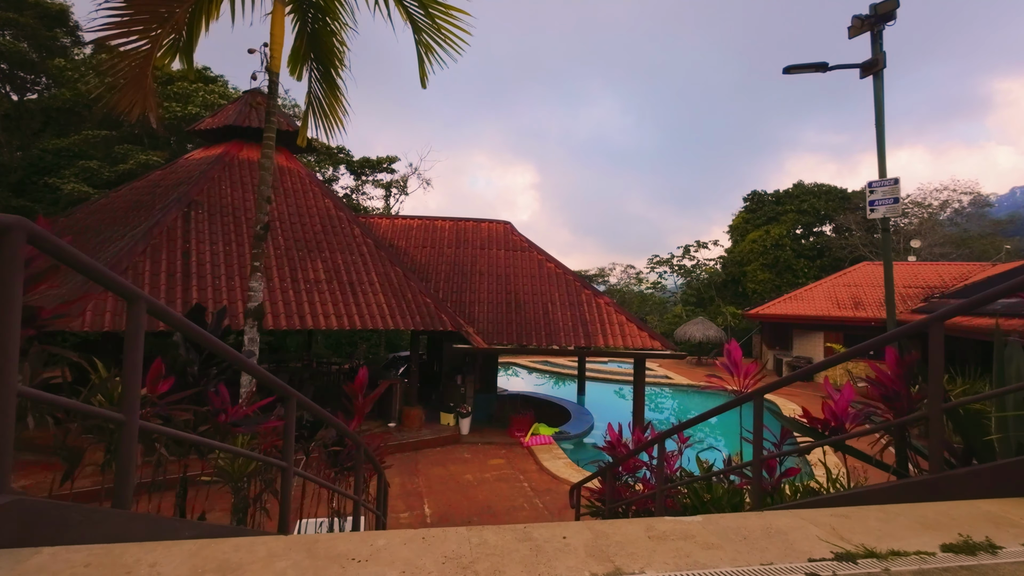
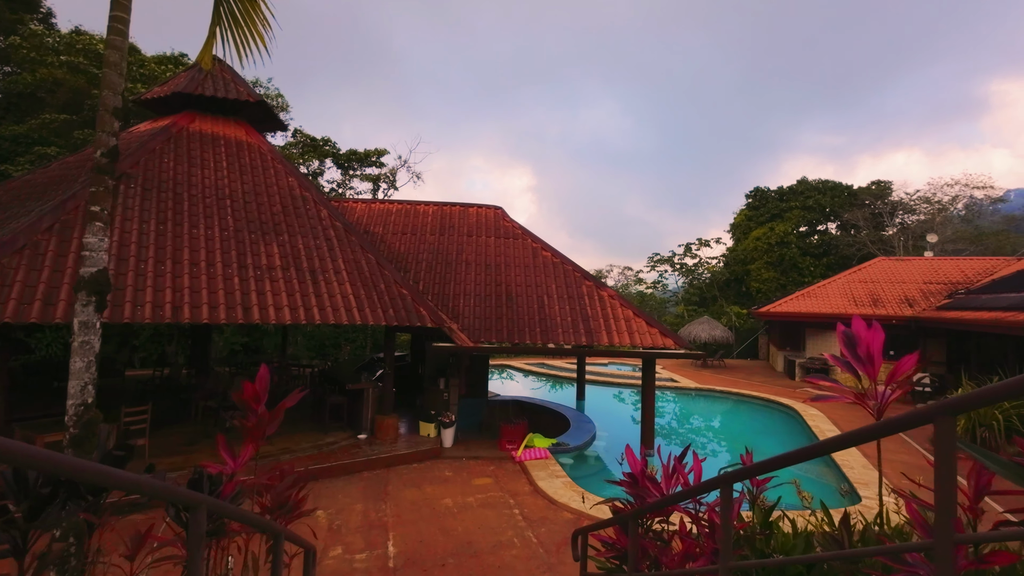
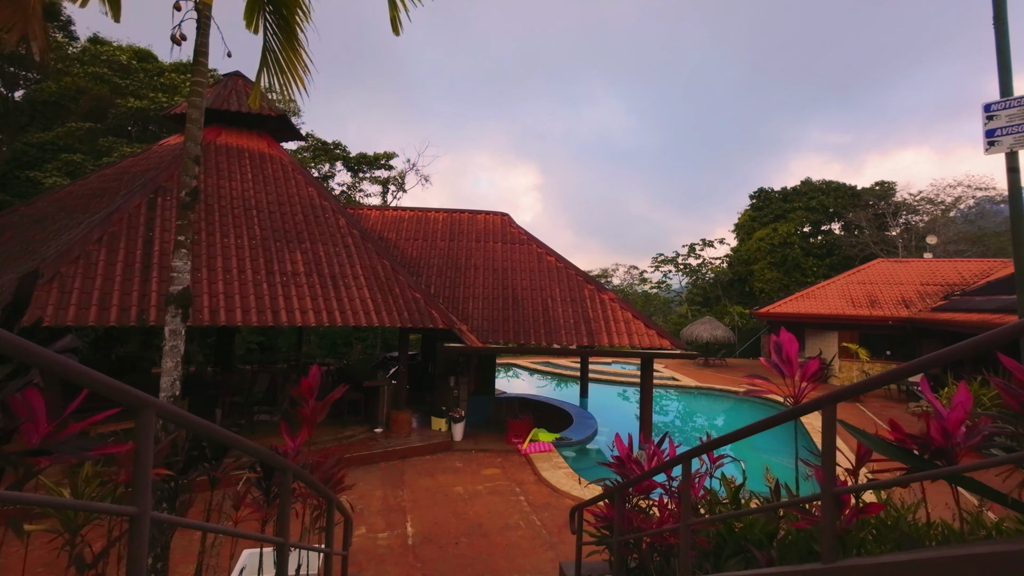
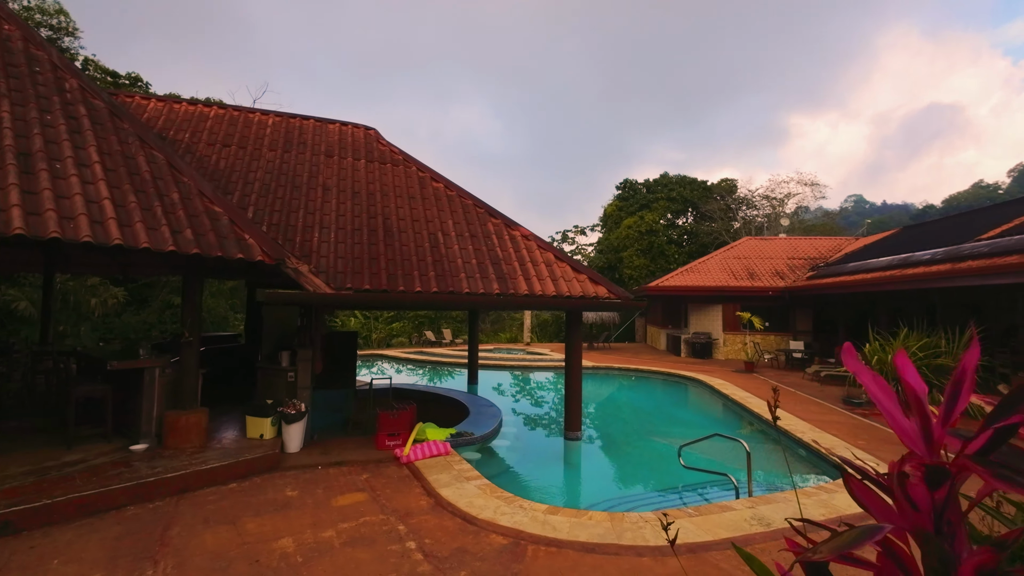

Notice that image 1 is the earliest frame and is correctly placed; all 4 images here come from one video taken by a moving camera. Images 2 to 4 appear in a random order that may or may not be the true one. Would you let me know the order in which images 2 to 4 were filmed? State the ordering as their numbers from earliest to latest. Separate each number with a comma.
3, 2, 4
